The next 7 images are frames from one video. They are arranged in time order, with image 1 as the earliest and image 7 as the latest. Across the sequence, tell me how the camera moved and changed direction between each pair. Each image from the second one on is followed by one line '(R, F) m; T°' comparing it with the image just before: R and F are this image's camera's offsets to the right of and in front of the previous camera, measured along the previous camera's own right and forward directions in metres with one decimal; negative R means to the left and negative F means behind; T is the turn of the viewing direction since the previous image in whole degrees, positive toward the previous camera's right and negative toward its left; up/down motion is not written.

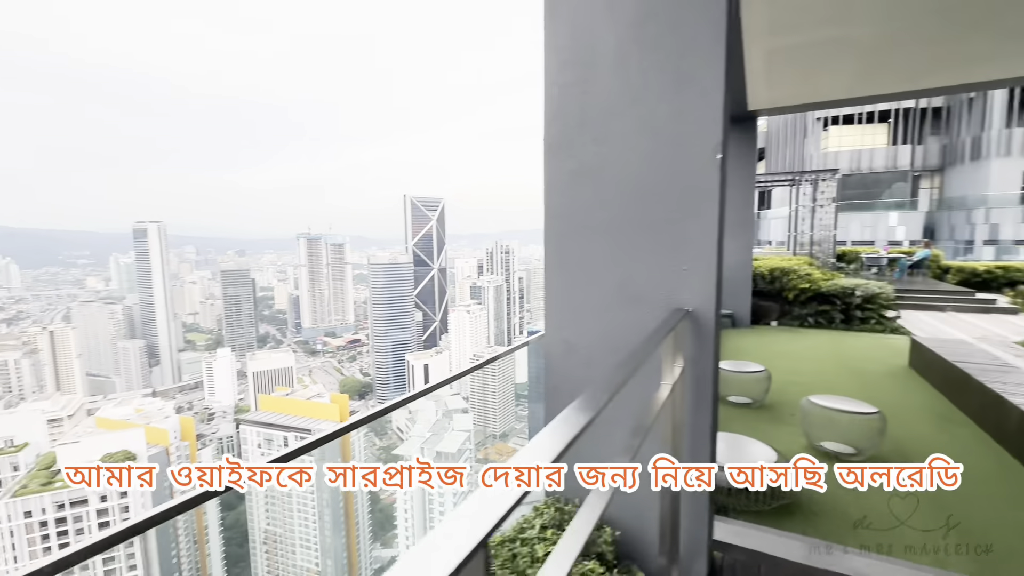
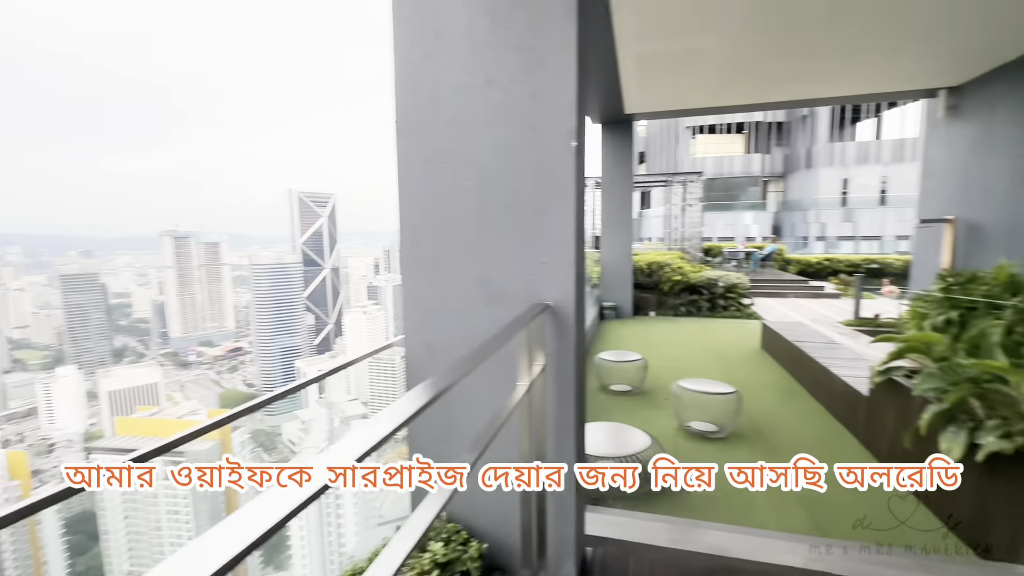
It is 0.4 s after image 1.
(+0.2, +0.1) m; +12°
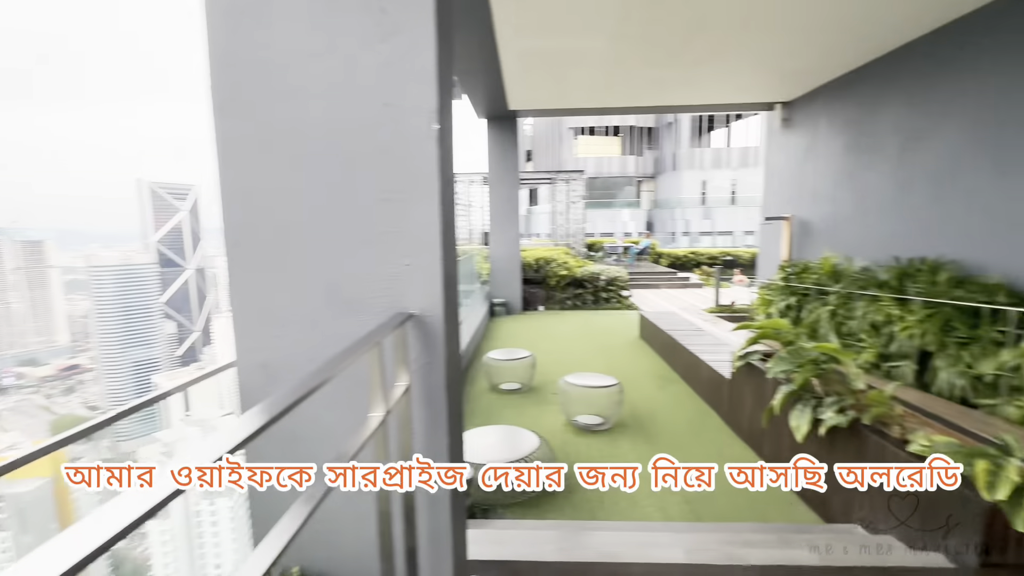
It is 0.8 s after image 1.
(+0.1, +0.2) m; +13°
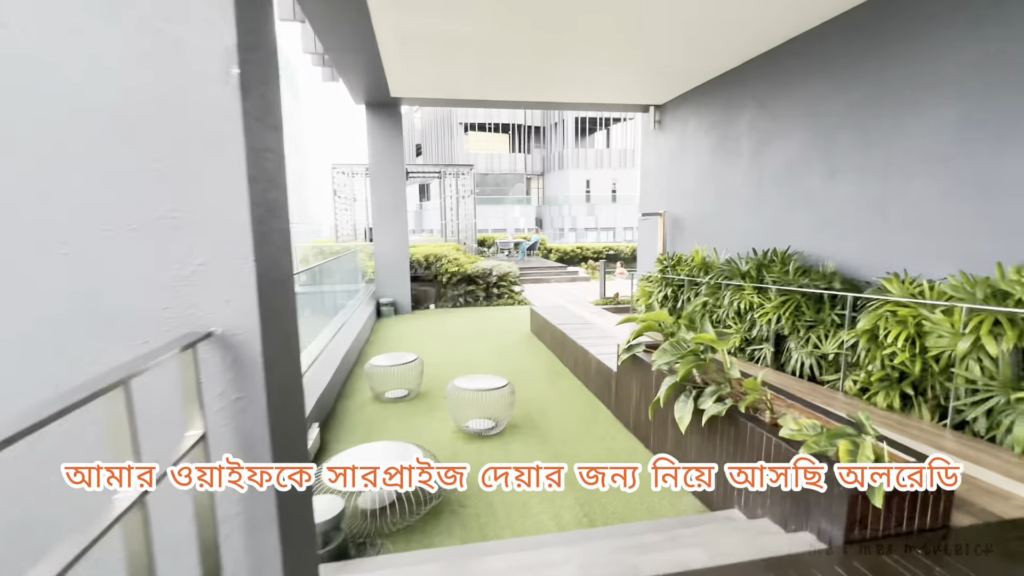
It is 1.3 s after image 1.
(+0.1, +0.2) m; +13°
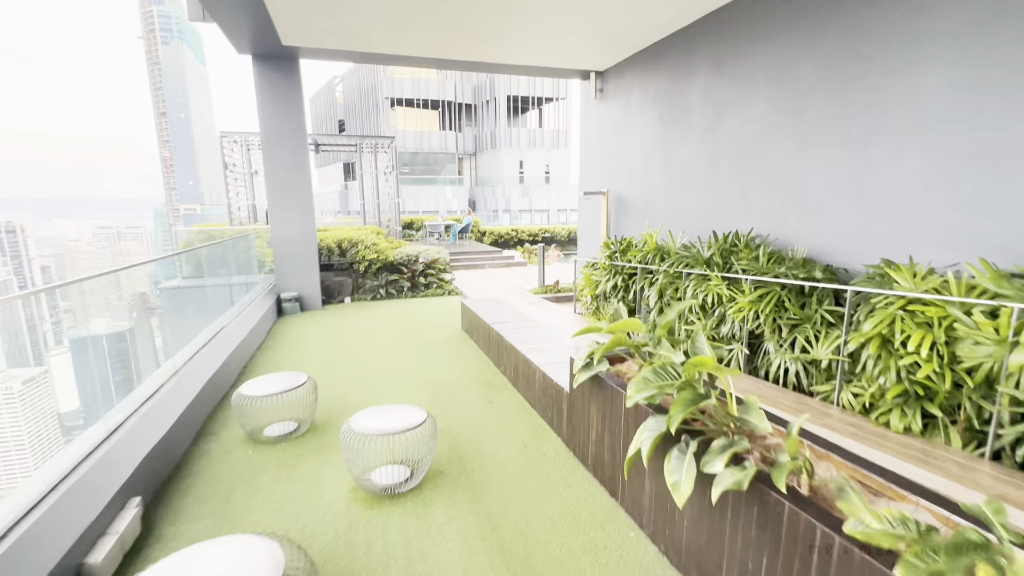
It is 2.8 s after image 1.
(+0.1, +0.9) m; +8°
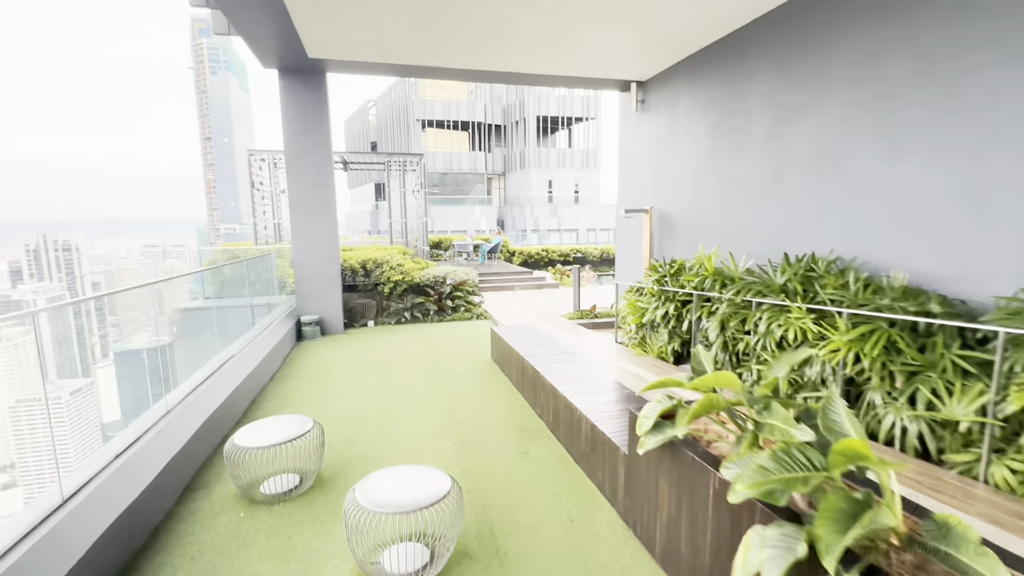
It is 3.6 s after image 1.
(-0.1, +0.5) m; -3°
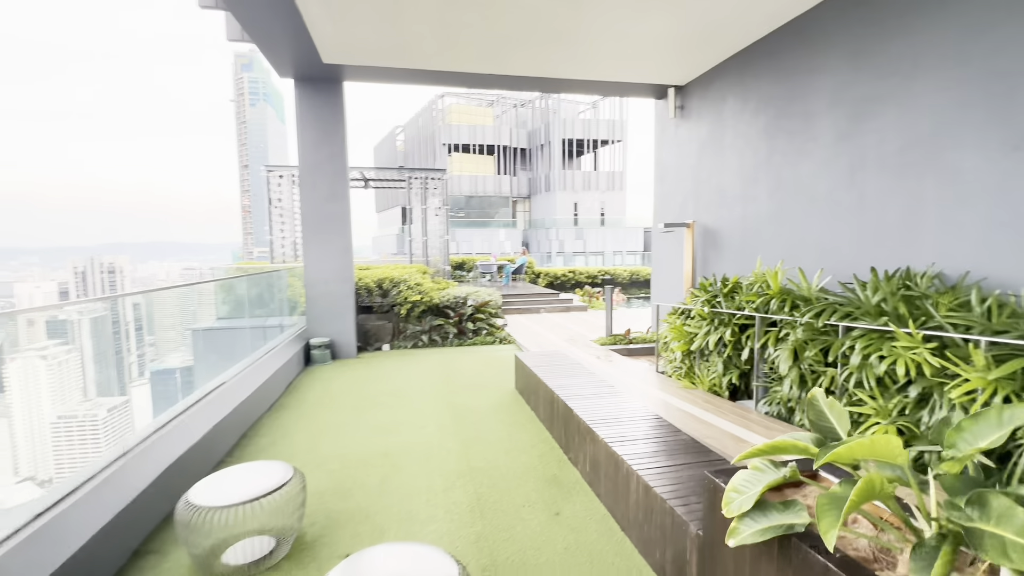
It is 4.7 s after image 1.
(0.0, +0.6) m; -3°
